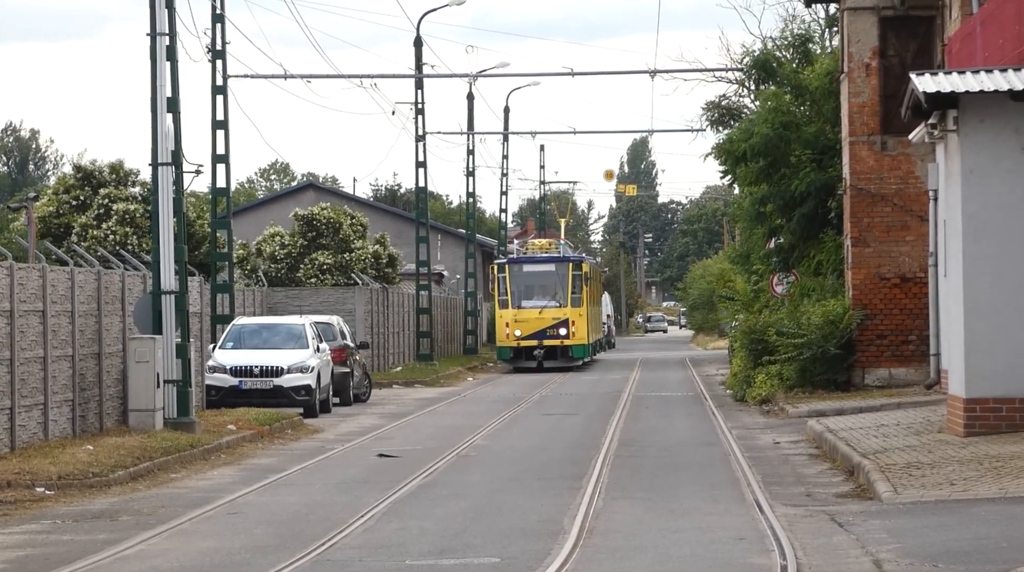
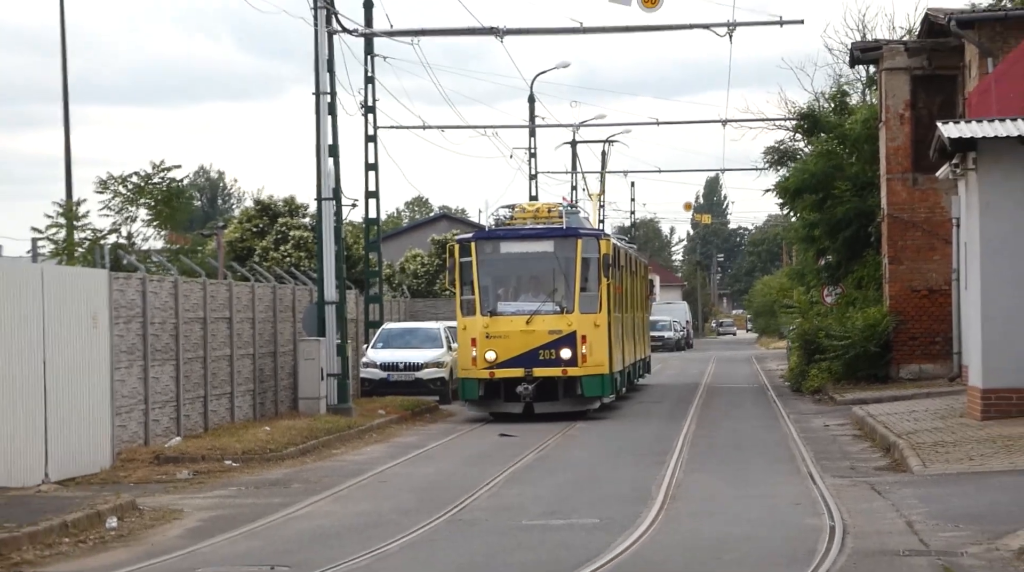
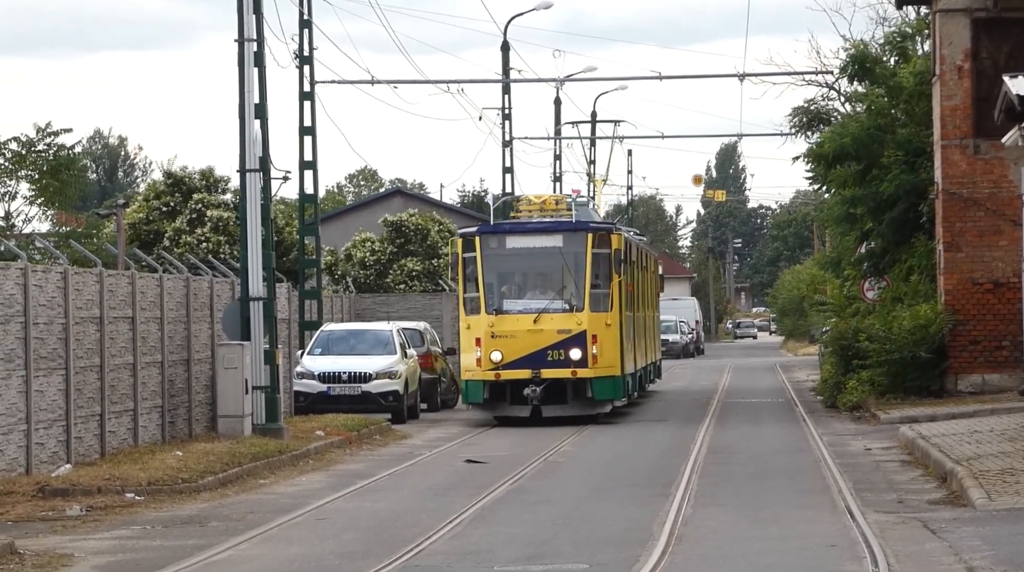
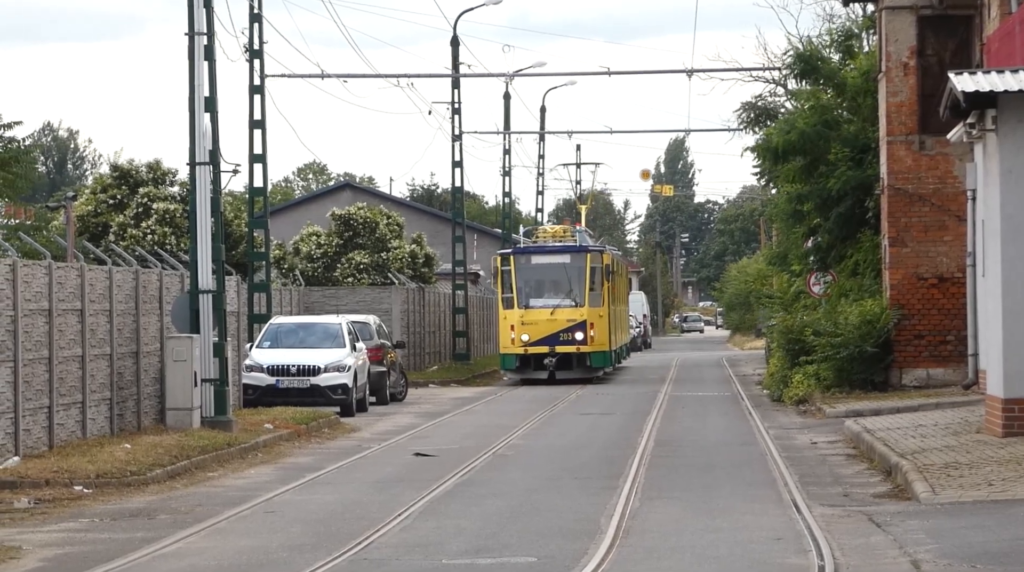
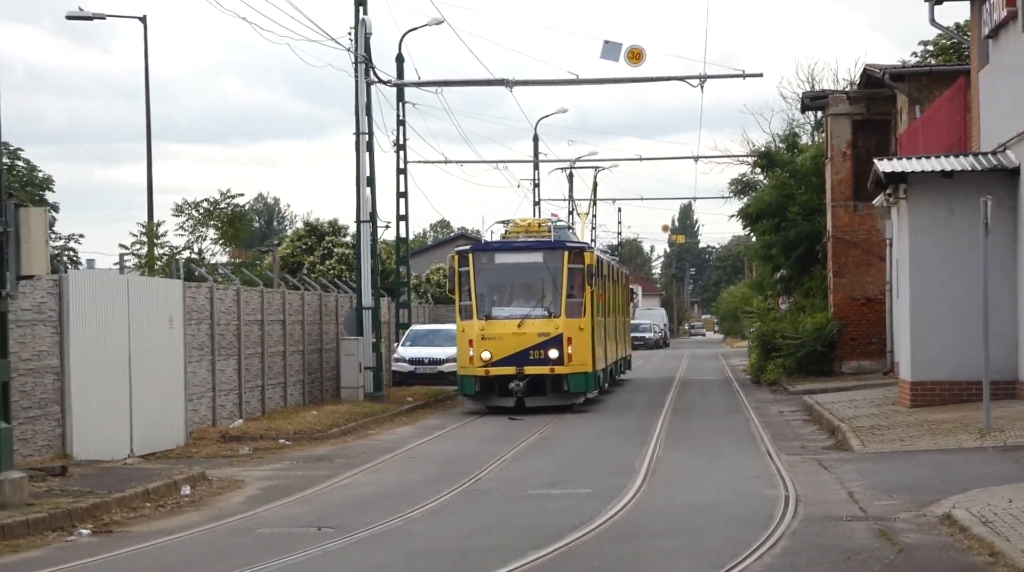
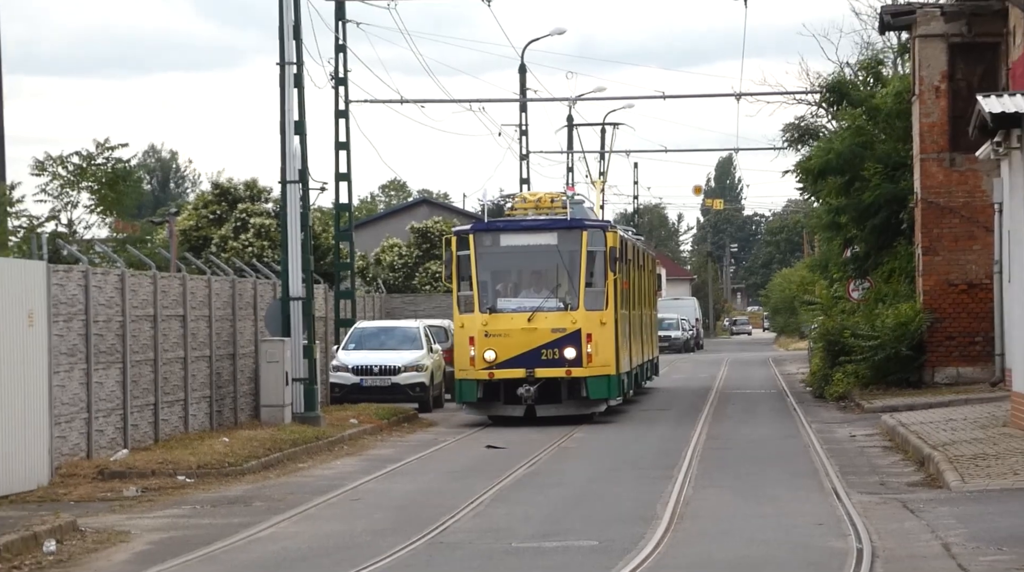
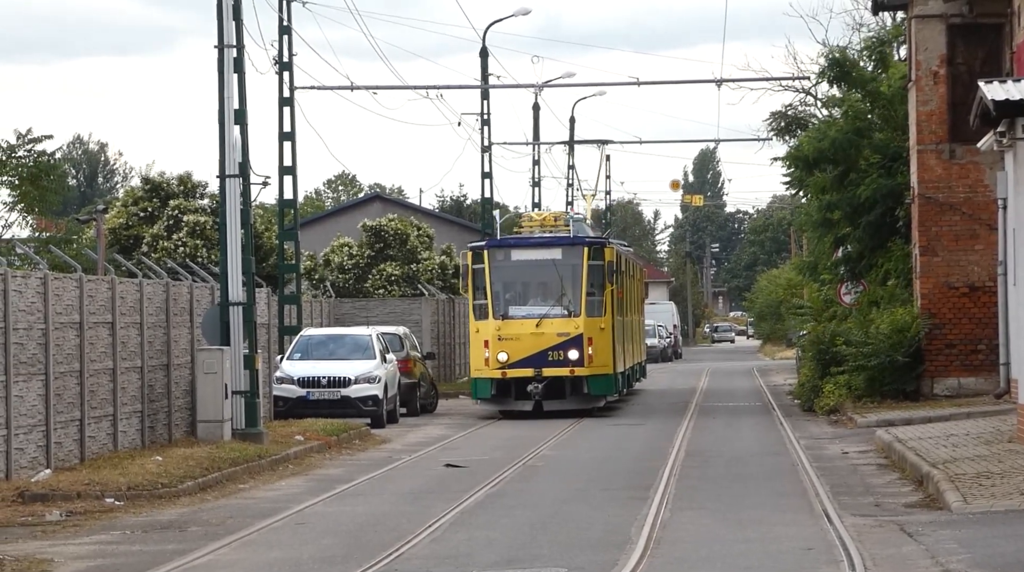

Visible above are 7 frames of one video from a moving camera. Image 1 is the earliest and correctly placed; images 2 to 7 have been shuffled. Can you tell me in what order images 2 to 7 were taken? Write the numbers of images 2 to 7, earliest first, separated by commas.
4, 7, 3, 6, 2, 5
